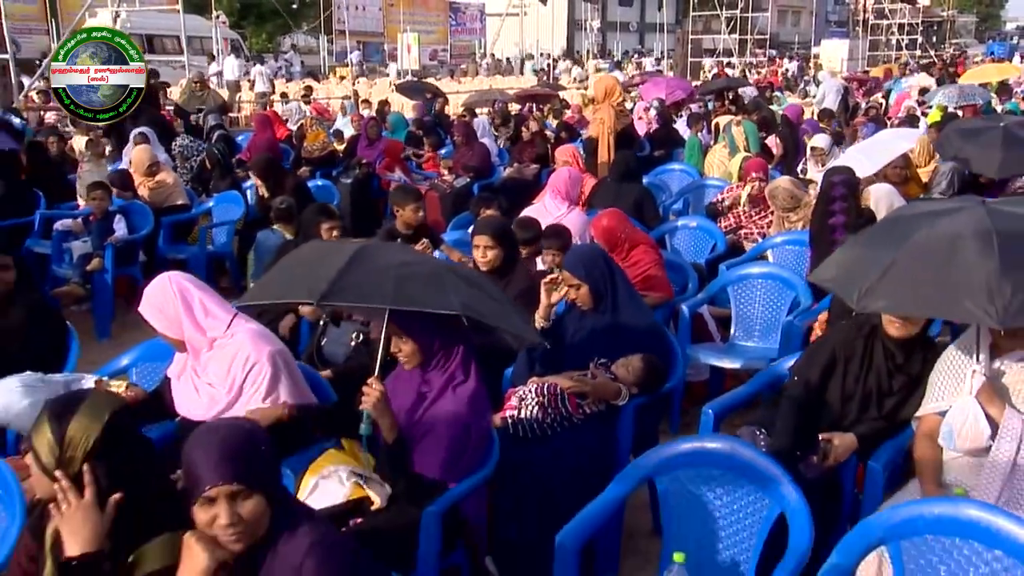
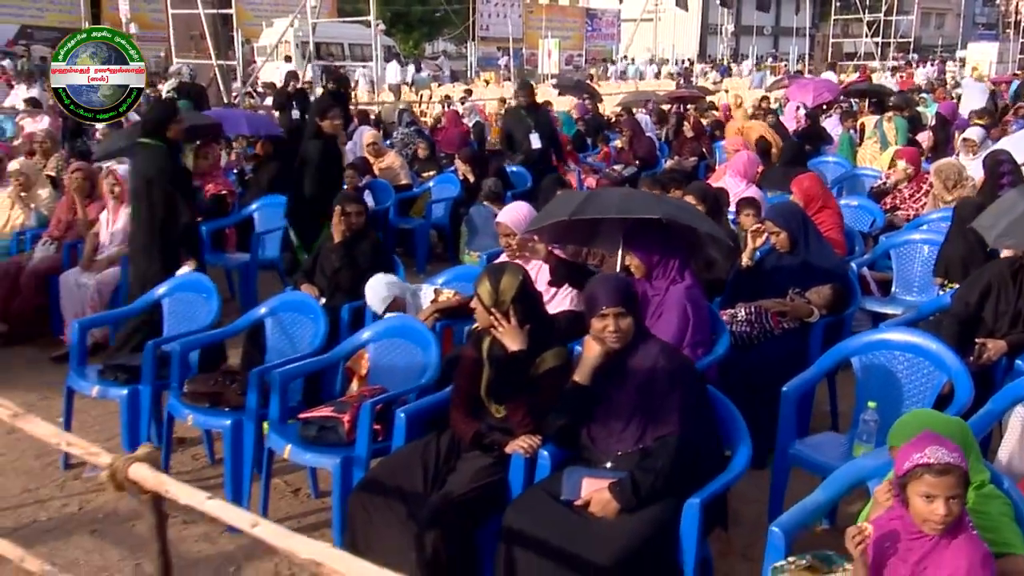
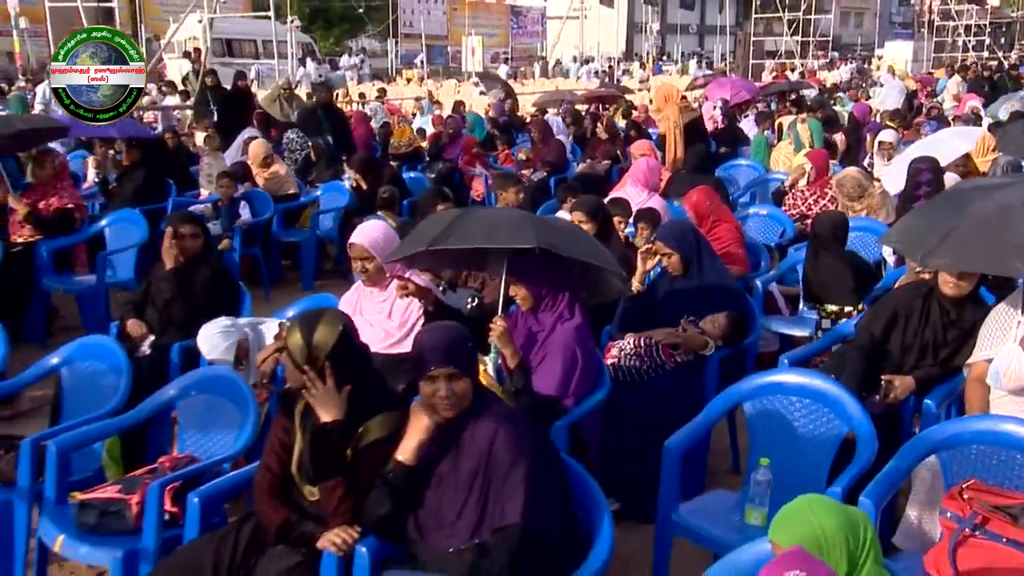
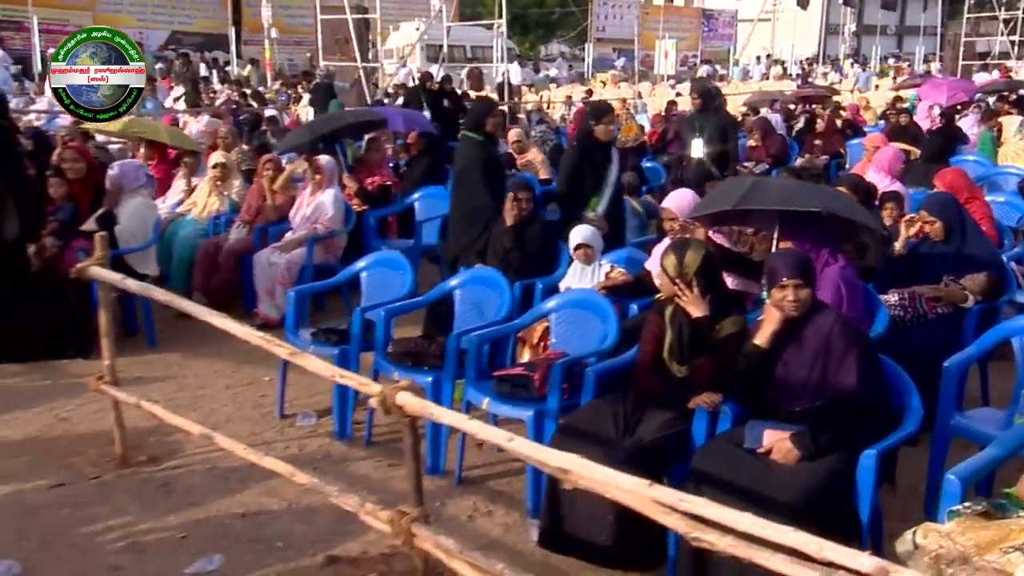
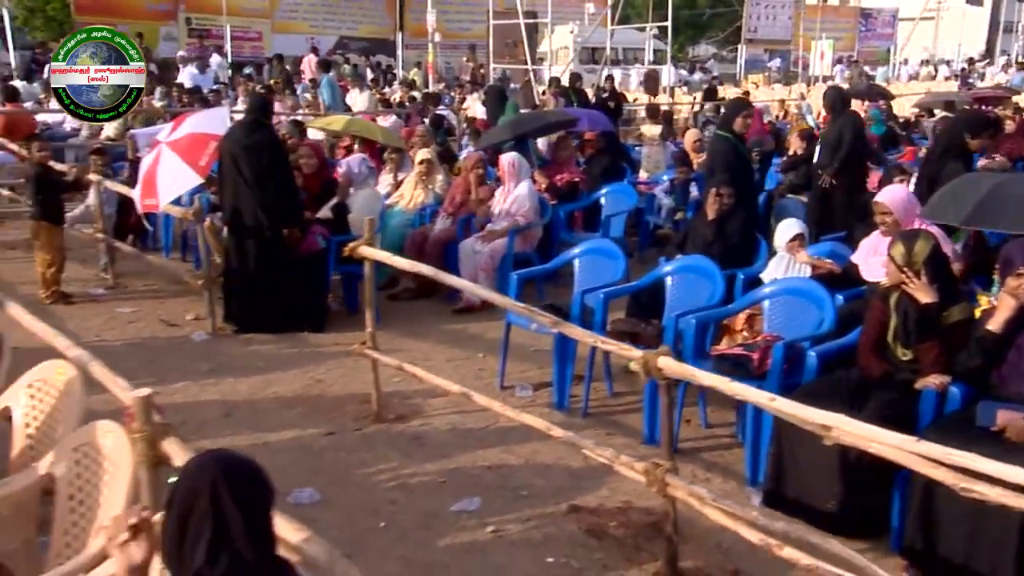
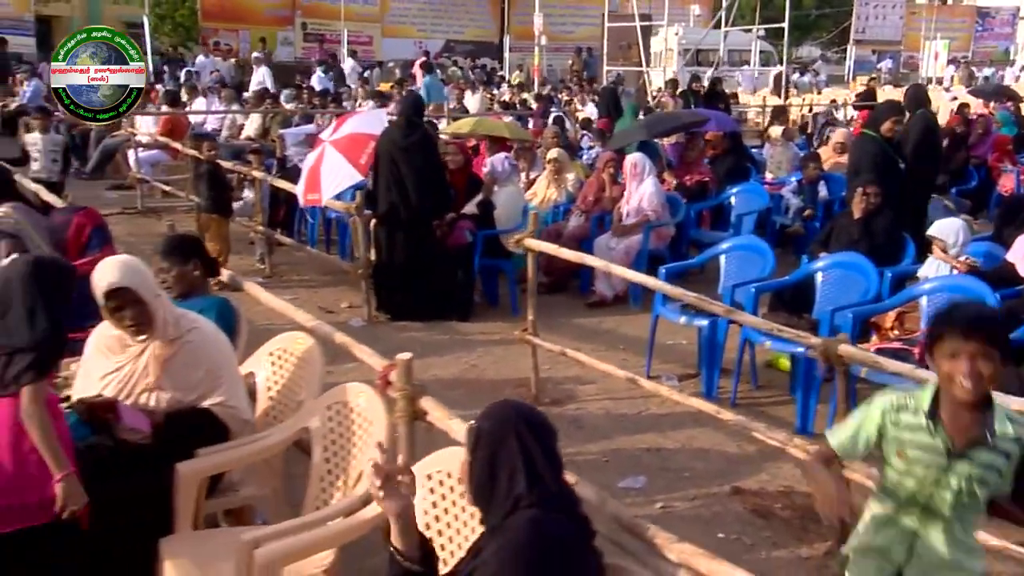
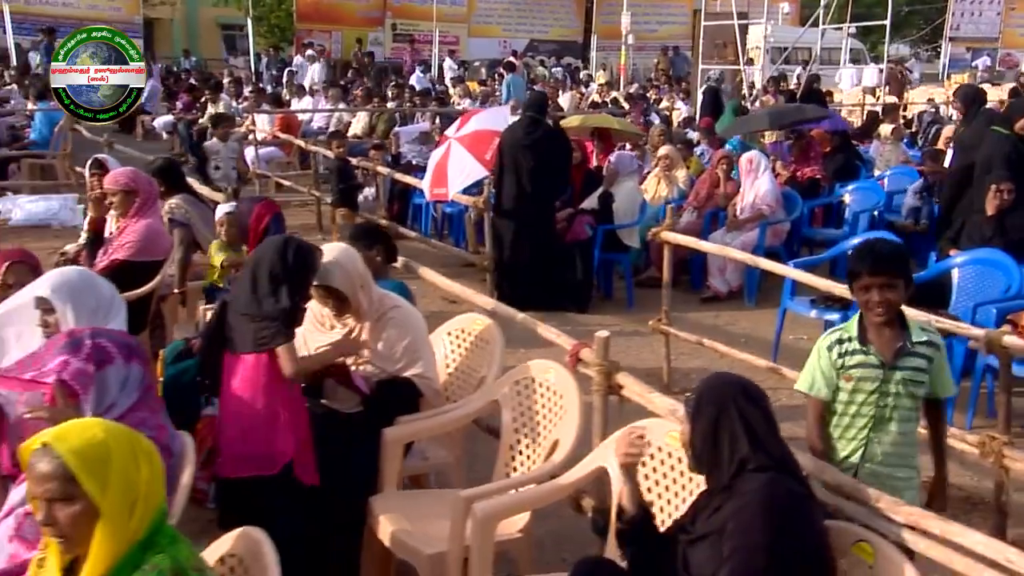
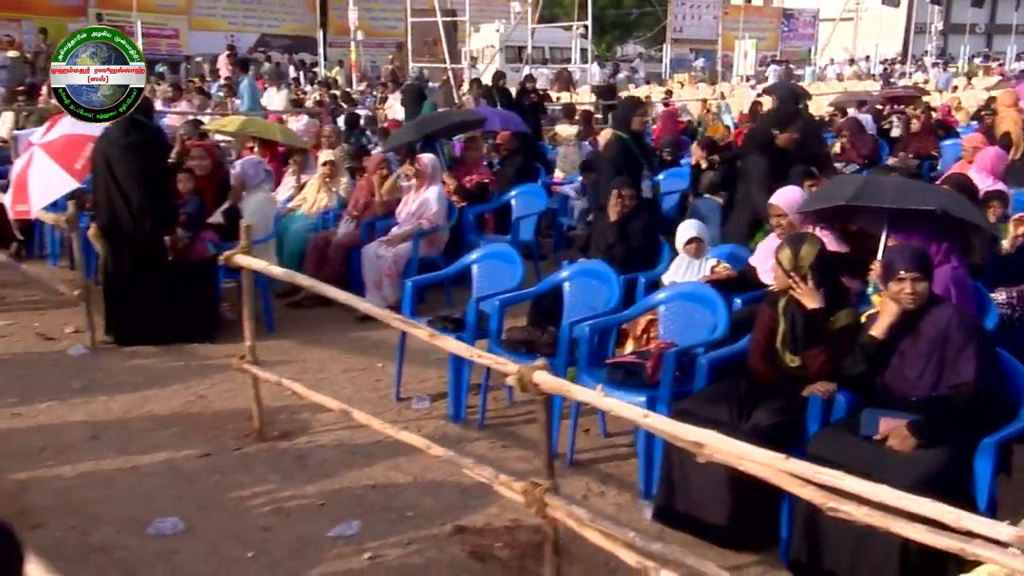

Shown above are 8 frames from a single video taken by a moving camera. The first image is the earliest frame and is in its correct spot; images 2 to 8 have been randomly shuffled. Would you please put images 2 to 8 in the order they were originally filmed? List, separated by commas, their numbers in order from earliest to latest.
3, 2, 4, 8, 5, 6, 7
